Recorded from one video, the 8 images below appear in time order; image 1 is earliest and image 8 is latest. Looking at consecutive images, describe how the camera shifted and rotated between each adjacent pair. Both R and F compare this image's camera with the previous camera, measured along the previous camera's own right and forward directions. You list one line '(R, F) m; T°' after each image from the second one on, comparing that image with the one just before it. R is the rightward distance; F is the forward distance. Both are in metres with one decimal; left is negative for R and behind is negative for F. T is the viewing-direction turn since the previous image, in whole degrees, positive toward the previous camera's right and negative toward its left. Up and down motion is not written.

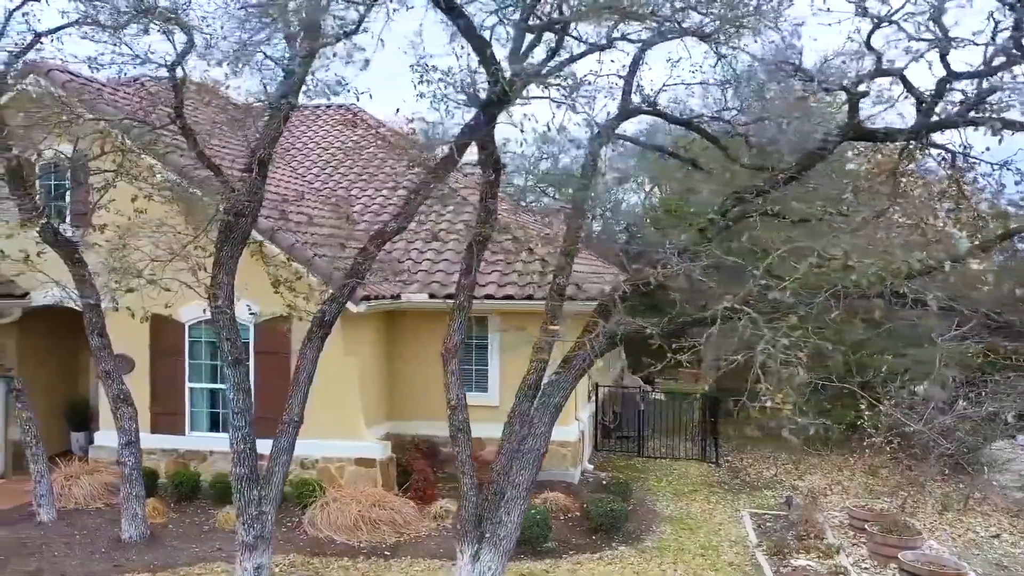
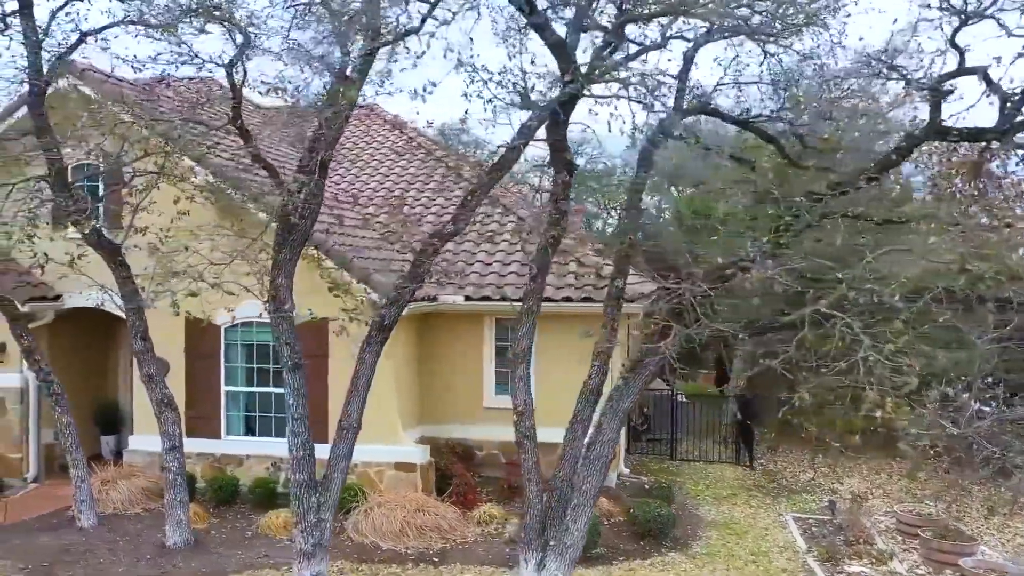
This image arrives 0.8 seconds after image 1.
(-0.6, +0.1) m; 0°
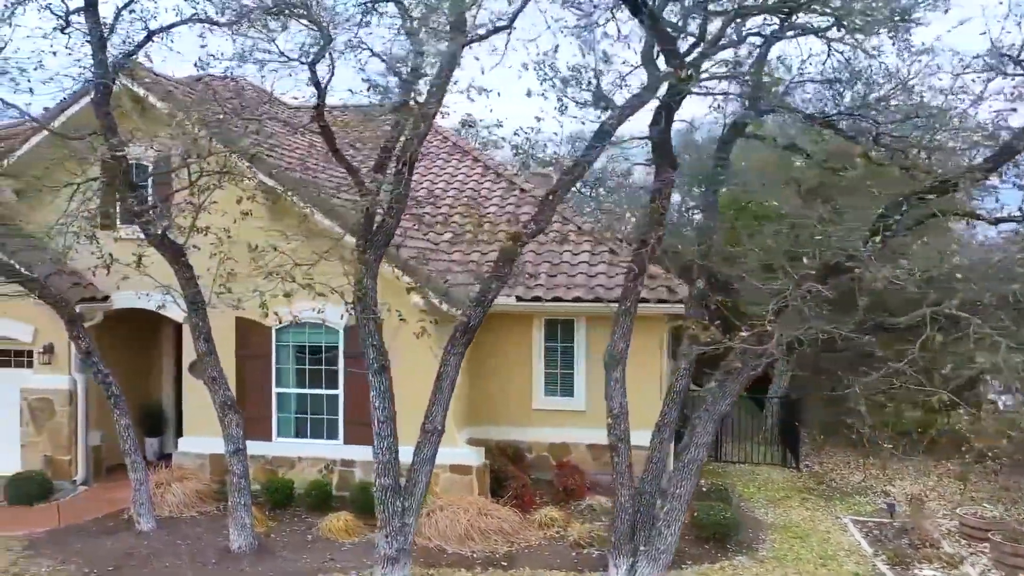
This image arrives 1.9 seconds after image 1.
(-0.8, +0.1) m; 0°
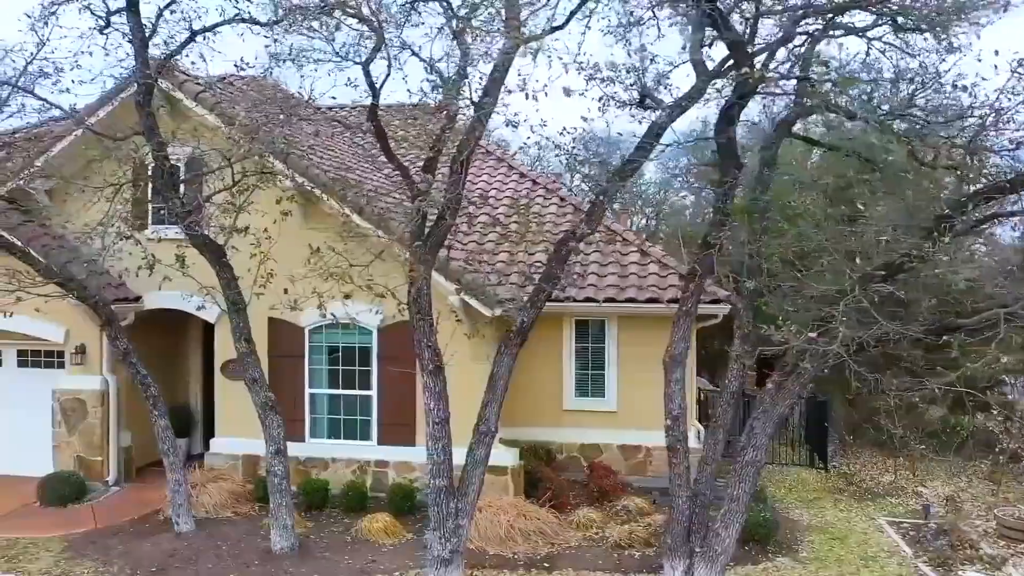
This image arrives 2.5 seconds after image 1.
(-0.5, 0.0) m; 0°
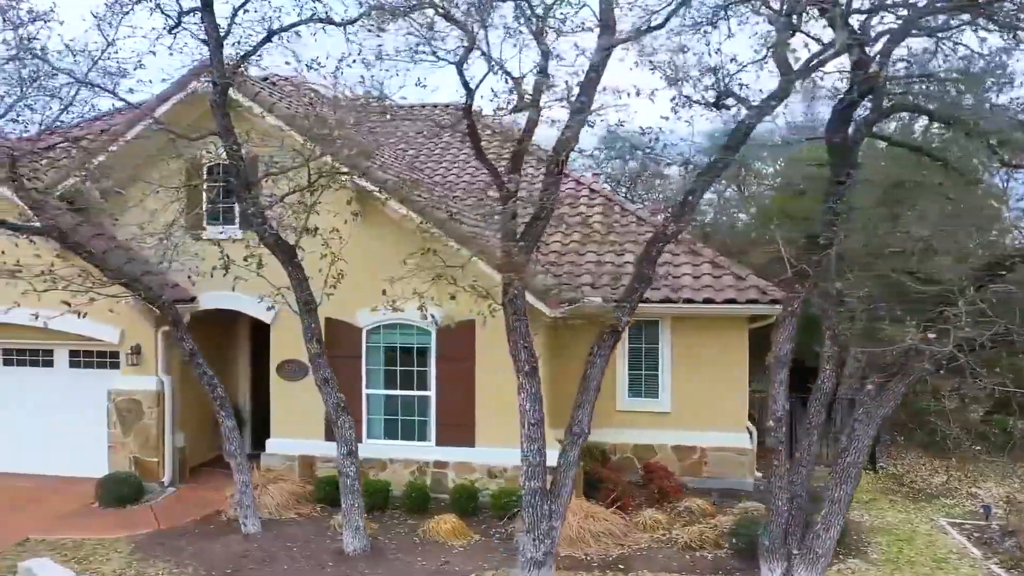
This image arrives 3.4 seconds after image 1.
(-0.9, 0.0) m; 0°
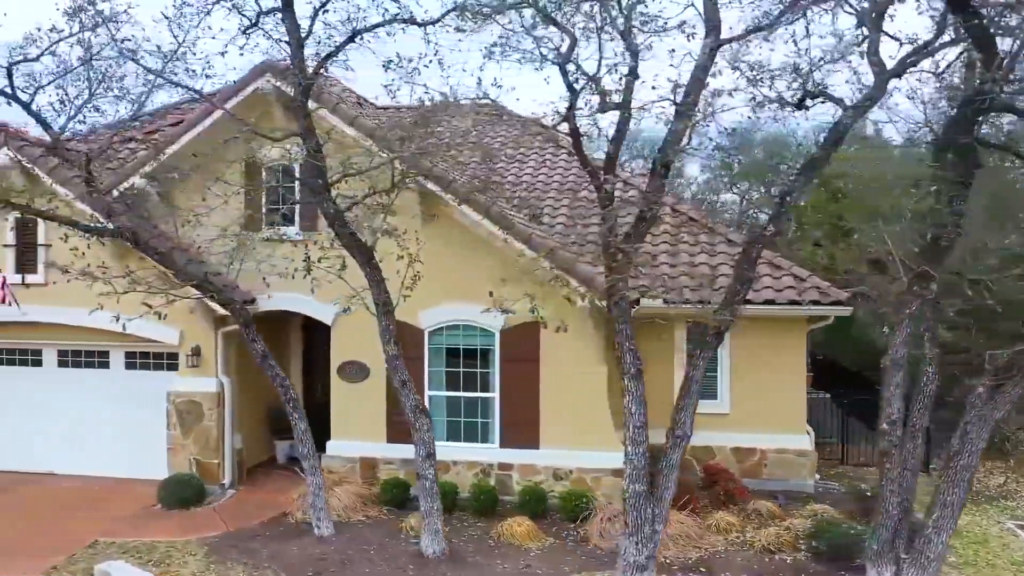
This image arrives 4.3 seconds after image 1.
(-0.9, 0.0) m; 0°
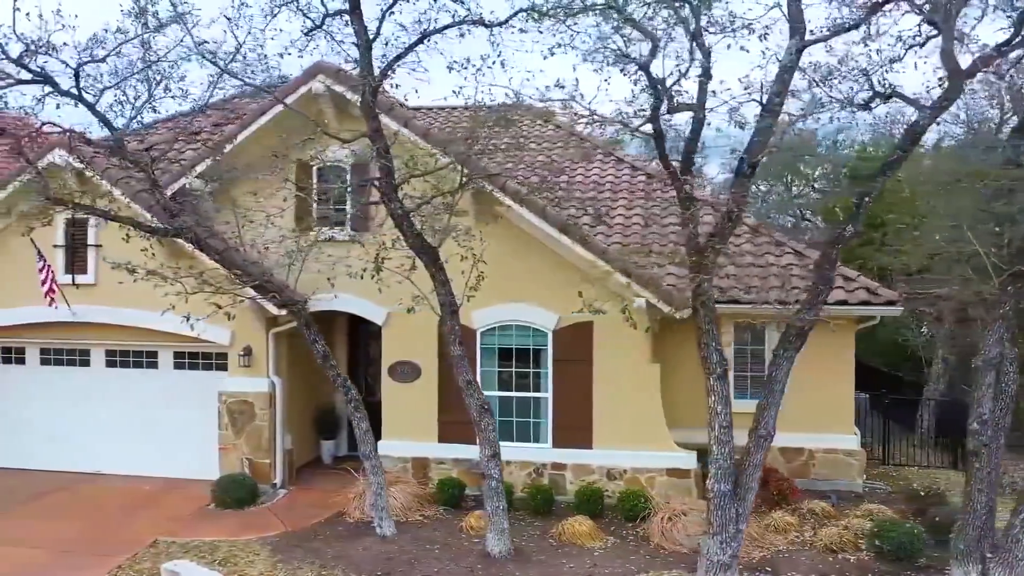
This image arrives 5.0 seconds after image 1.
(-0.8, 0.0) m; 0°
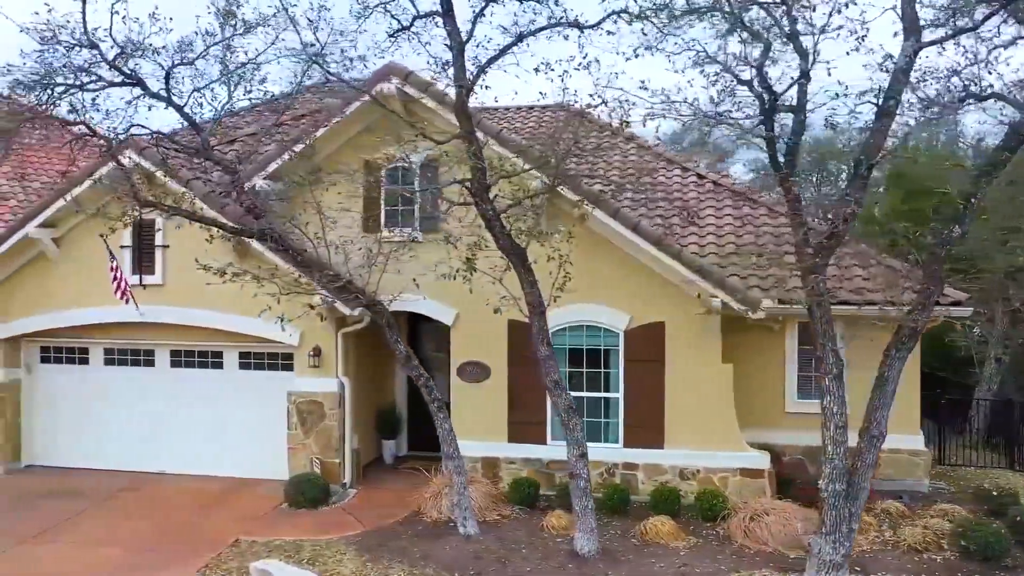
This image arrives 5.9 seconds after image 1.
(-1.0, 0.0) m; 0°
